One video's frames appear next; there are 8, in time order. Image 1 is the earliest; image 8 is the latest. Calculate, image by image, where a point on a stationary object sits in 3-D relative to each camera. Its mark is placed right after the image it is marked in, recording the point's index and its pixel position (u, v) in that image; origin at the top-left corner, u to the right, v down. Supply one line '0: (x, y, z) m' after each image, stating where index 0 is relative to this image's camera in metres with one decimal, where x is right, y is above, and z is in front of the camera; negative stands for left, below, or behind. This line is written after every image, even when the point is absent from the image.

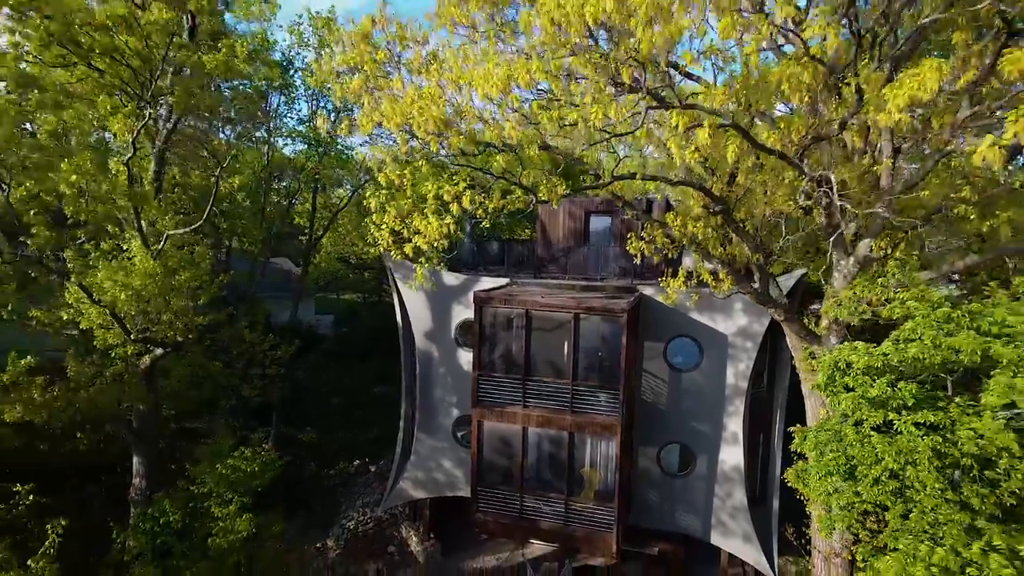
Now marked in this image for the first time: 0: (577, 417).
0: (+1.2, -2.4, +11.9) m
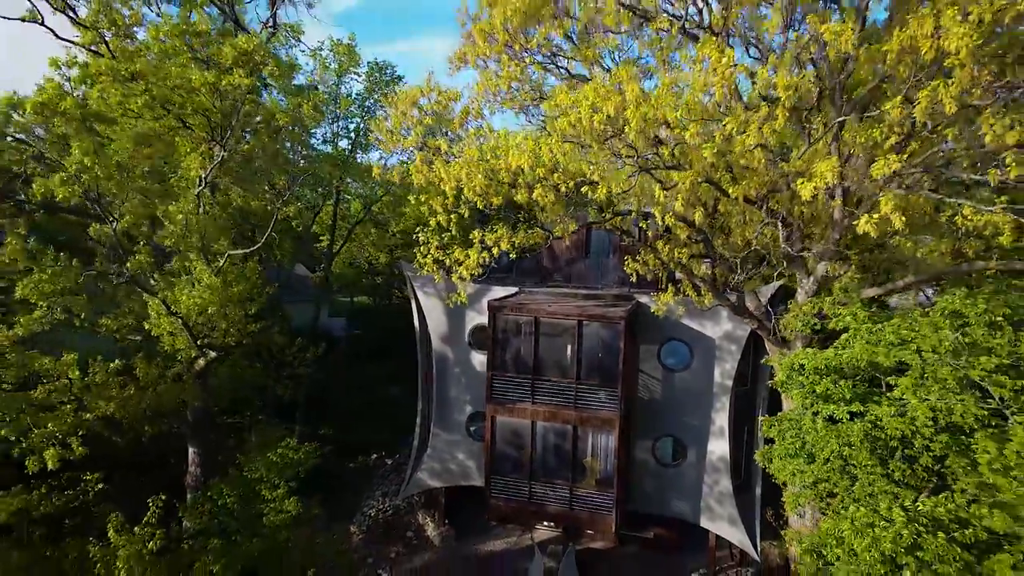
0: (+1.4, -2.6, +13.5) m
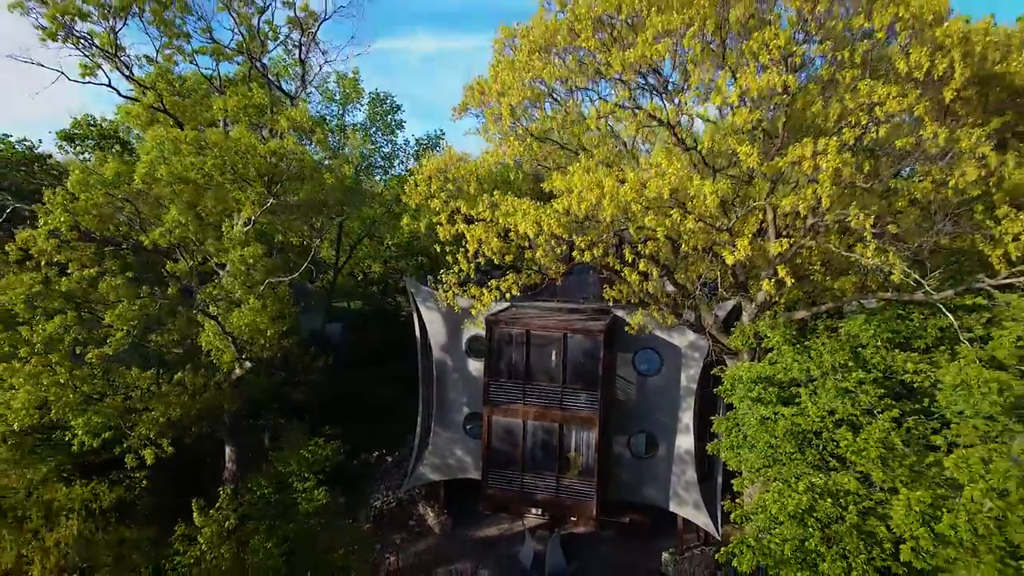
0: (+1.3, -3.1, +15.7) m
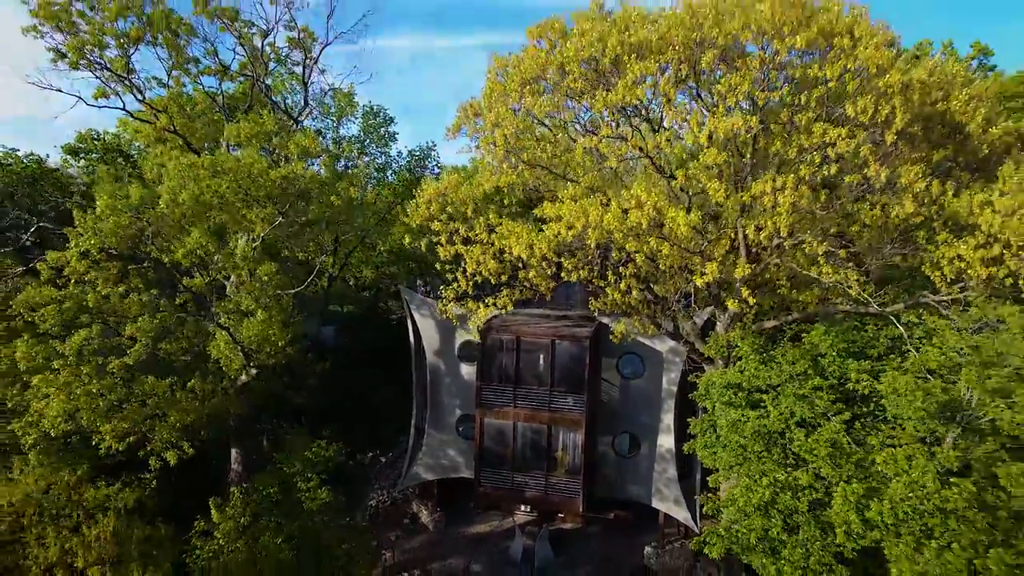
0: (+1.1, -3.3, +16.7) m
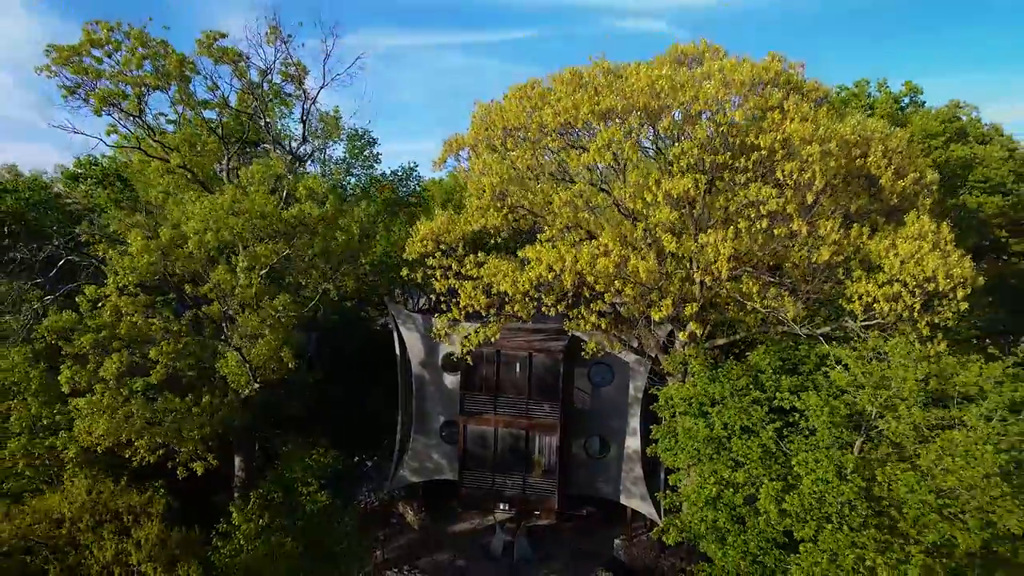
0: (+0.5, -3.8, +18.4) m
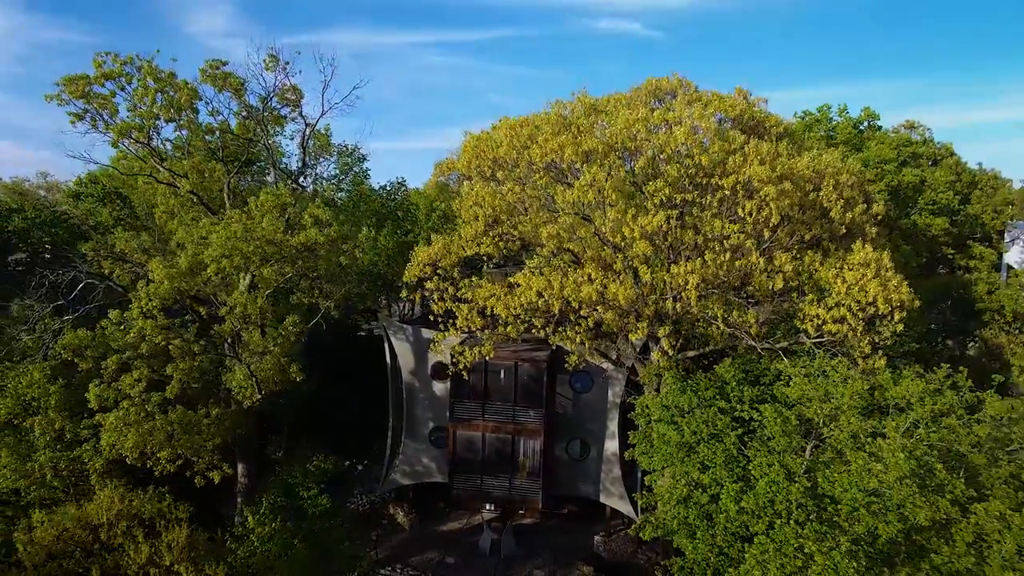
0: (+0.2, -4.3, +19.7) m
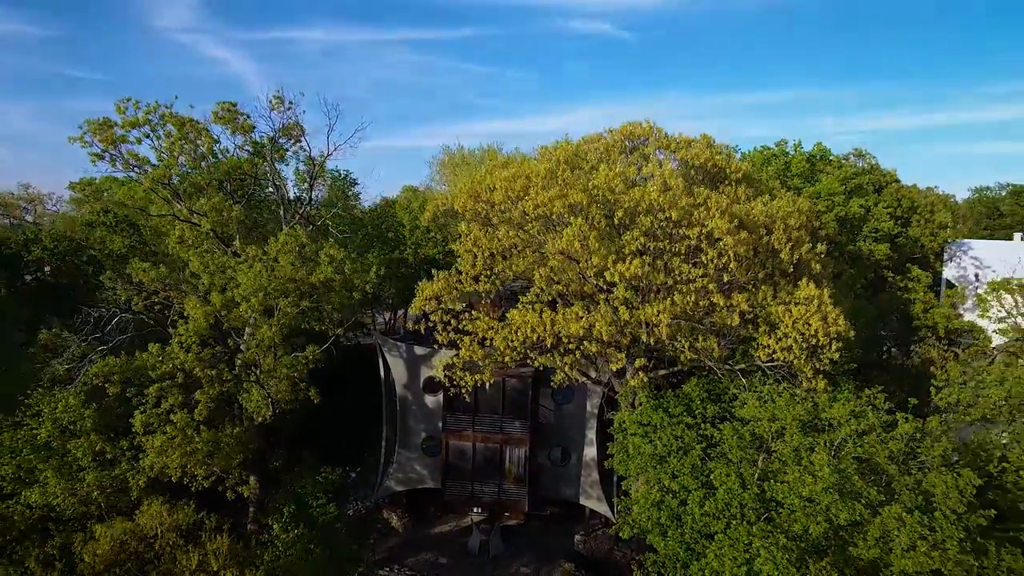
0: (-0.2, -5.1, +21.6) m
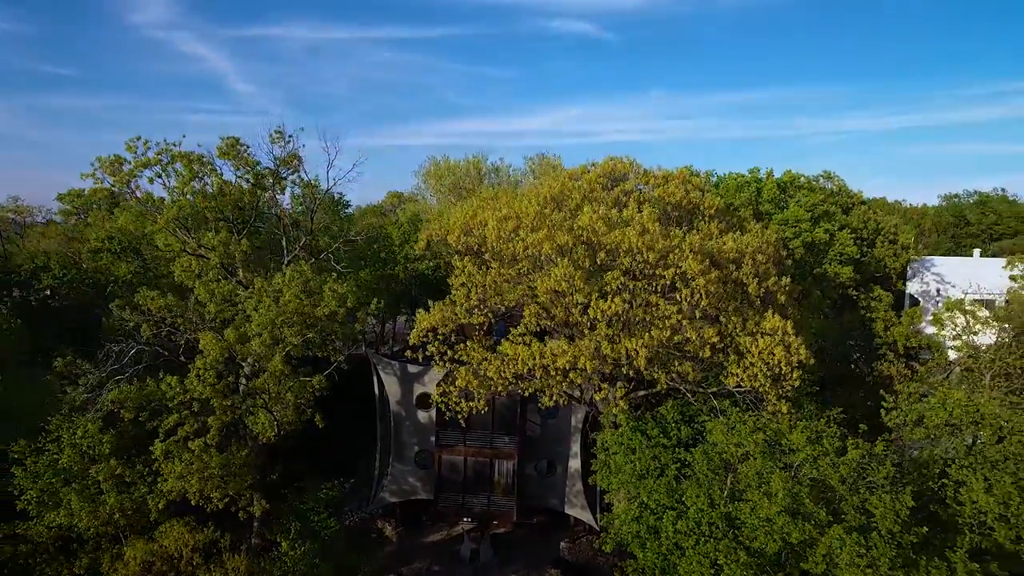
0: (-0.6, -5.9, +22.9) m
